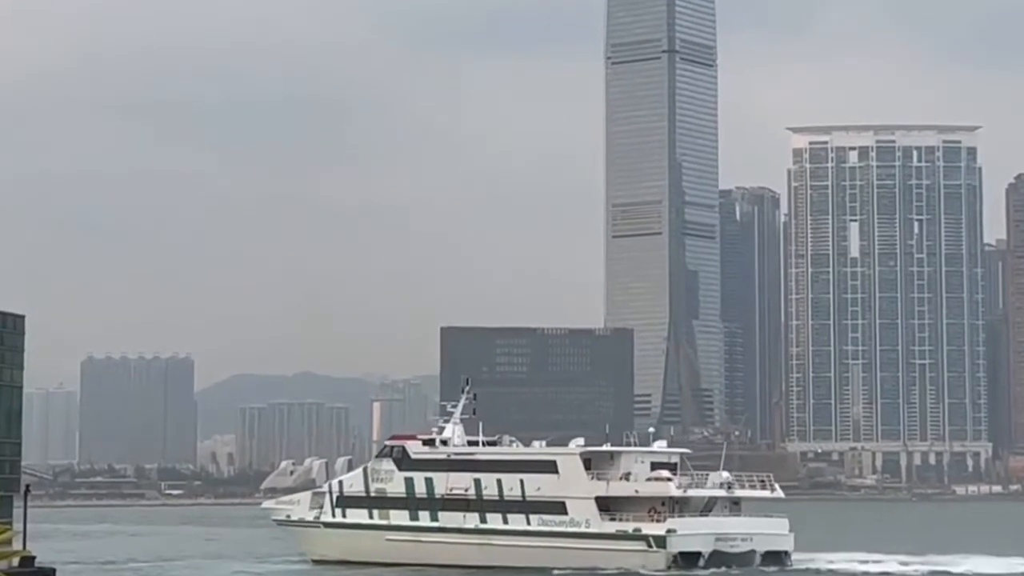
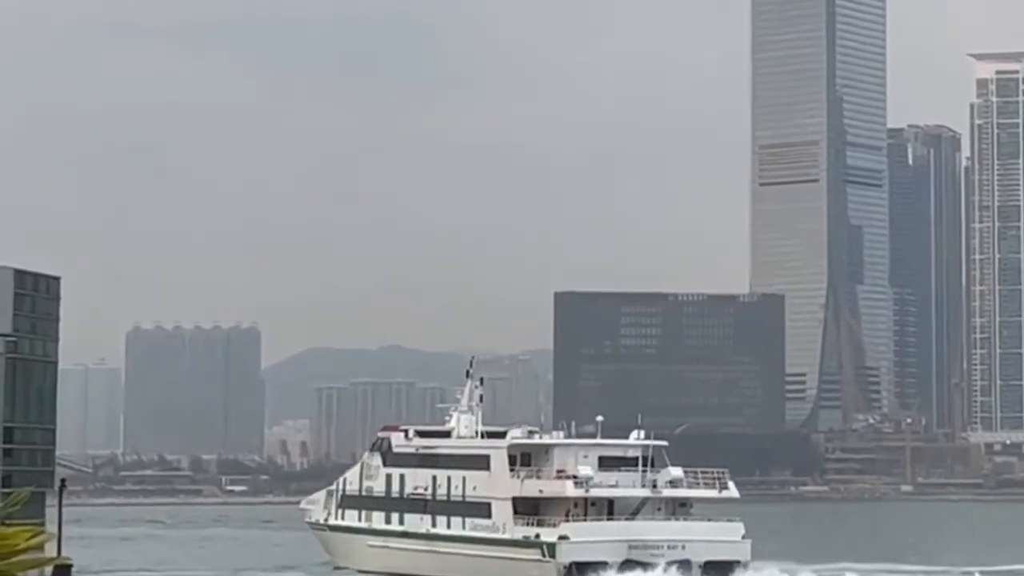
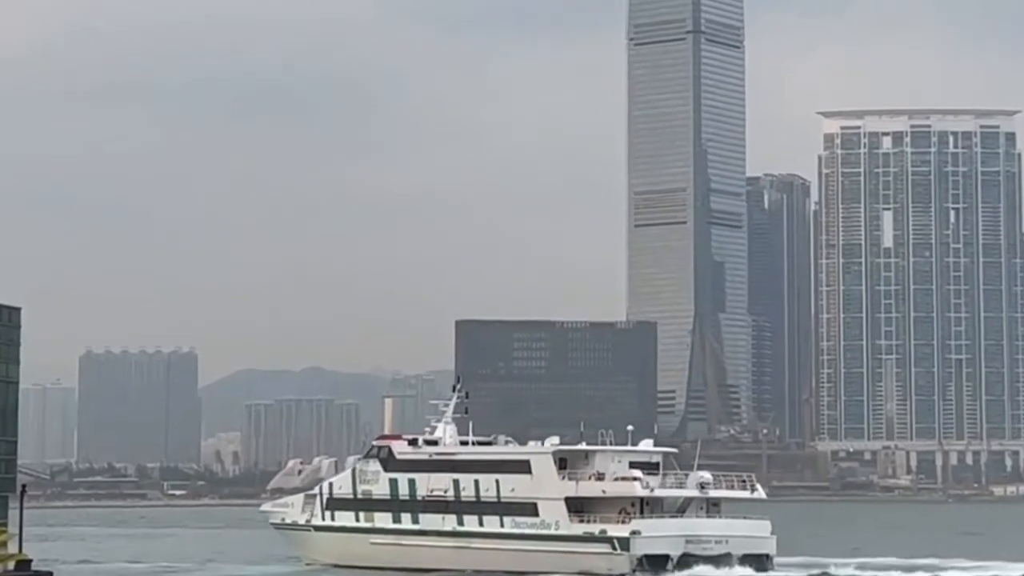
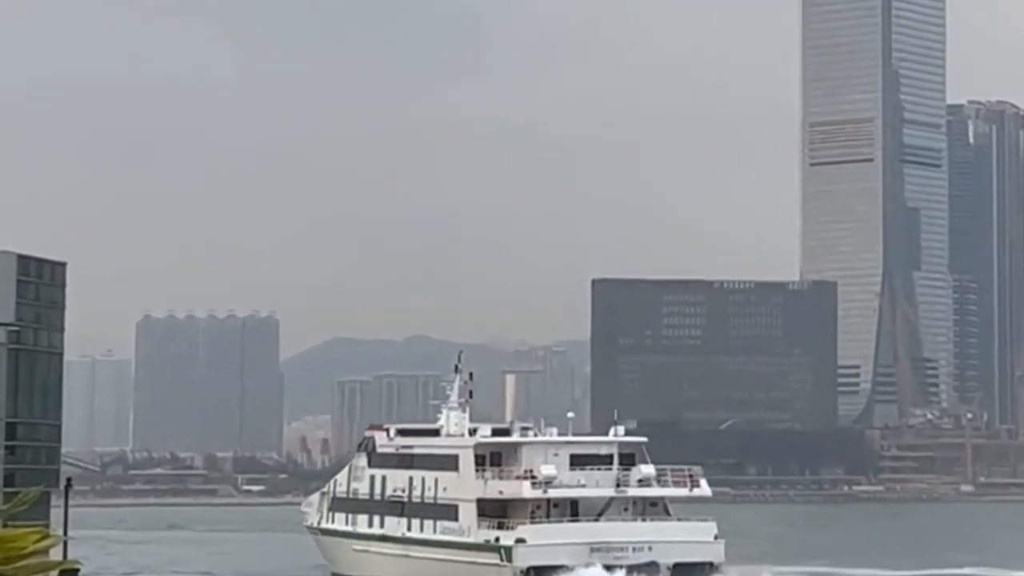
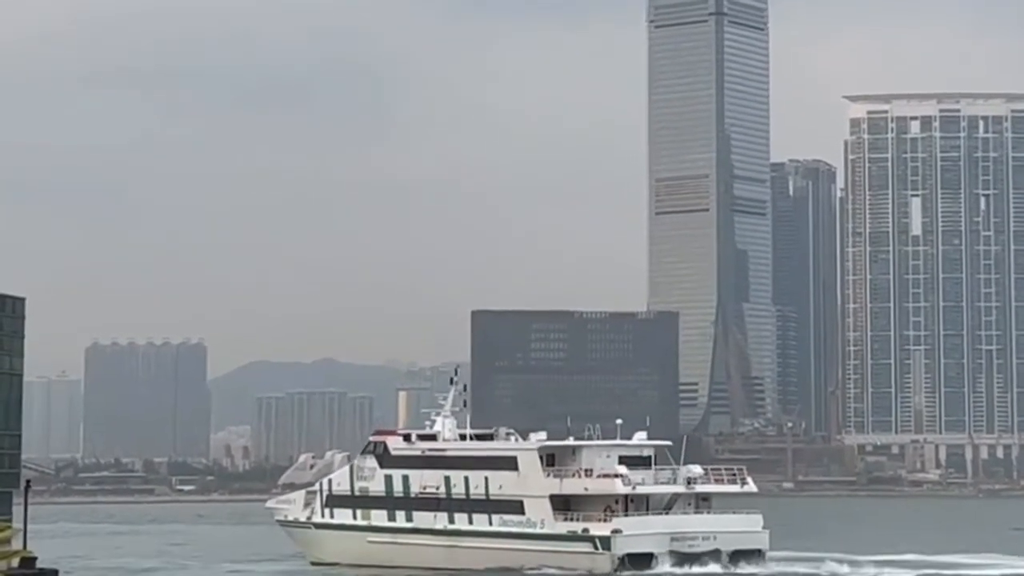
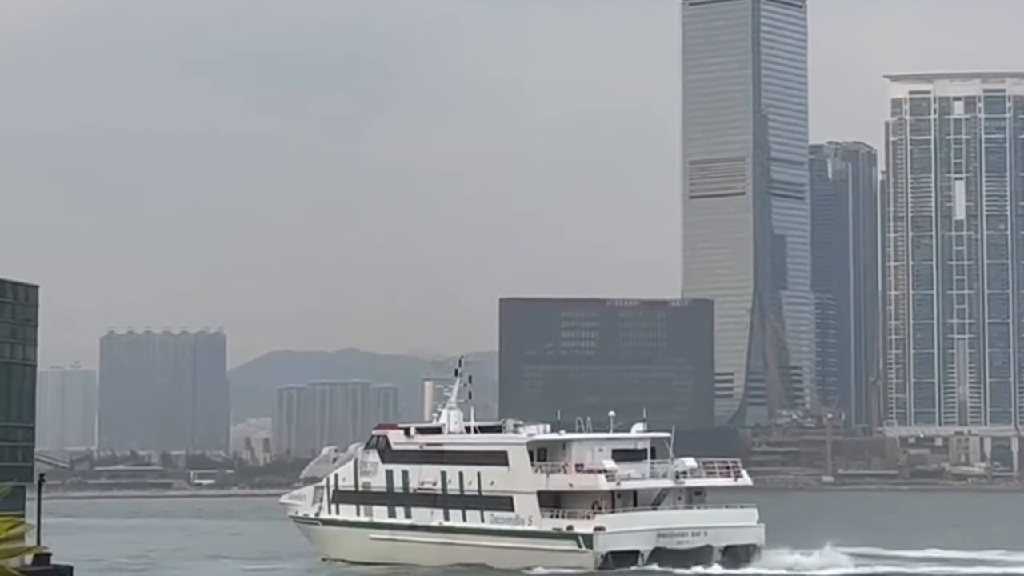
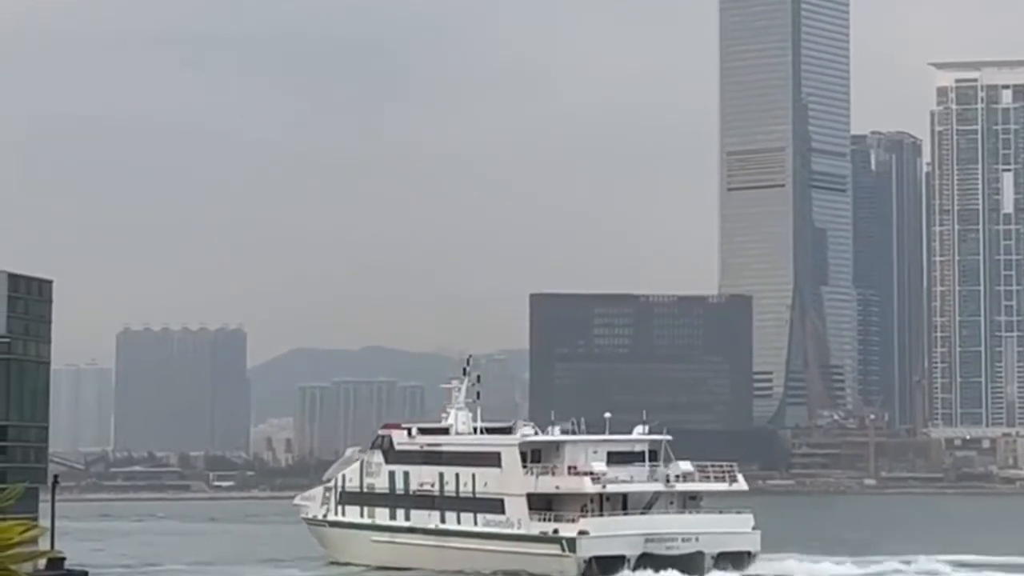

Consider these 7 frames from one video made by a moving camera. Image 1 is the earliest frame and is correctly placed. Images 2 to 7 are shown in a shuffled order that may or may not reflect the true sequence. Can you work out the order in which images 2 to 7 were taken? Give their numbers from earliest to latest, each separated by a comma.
3, 5, 6, 7, 2, 4
